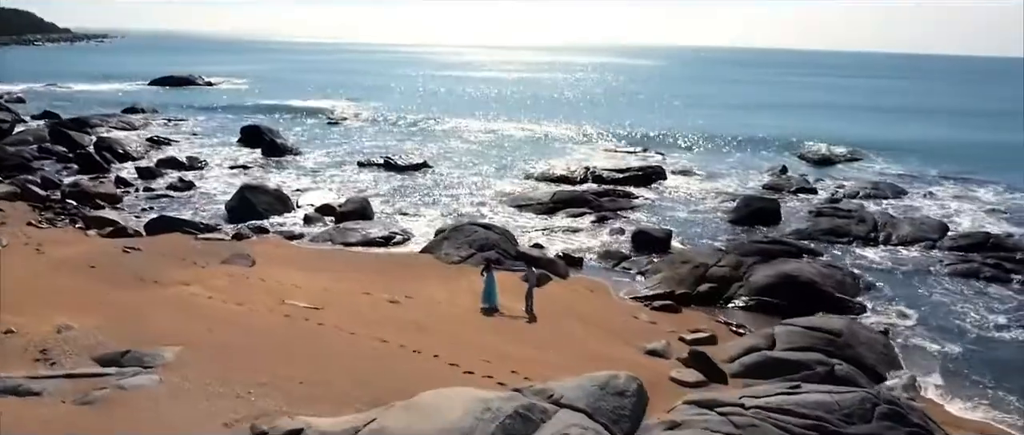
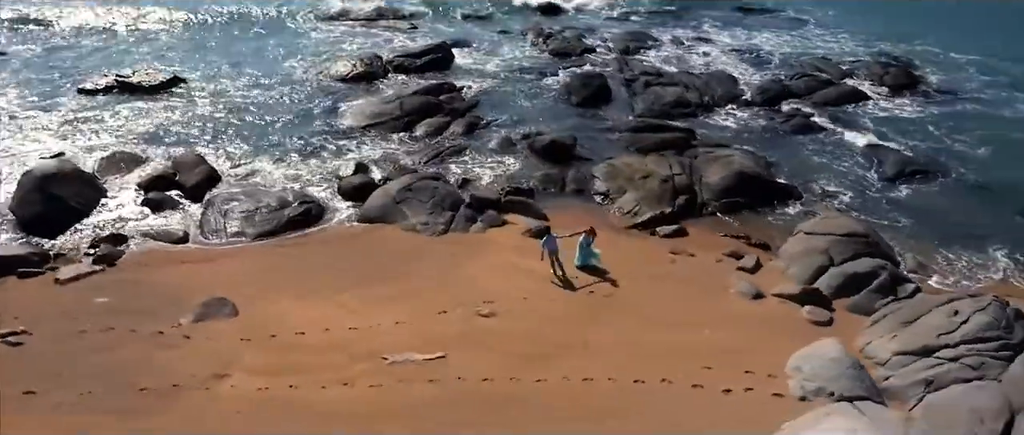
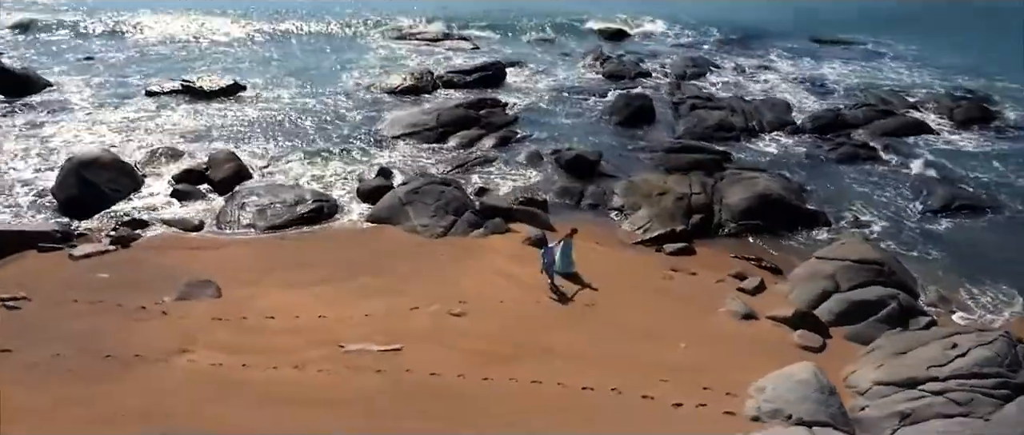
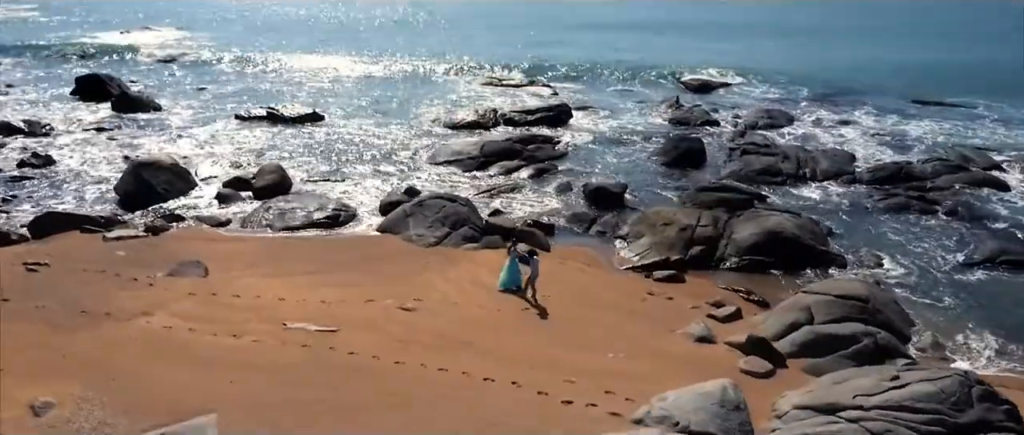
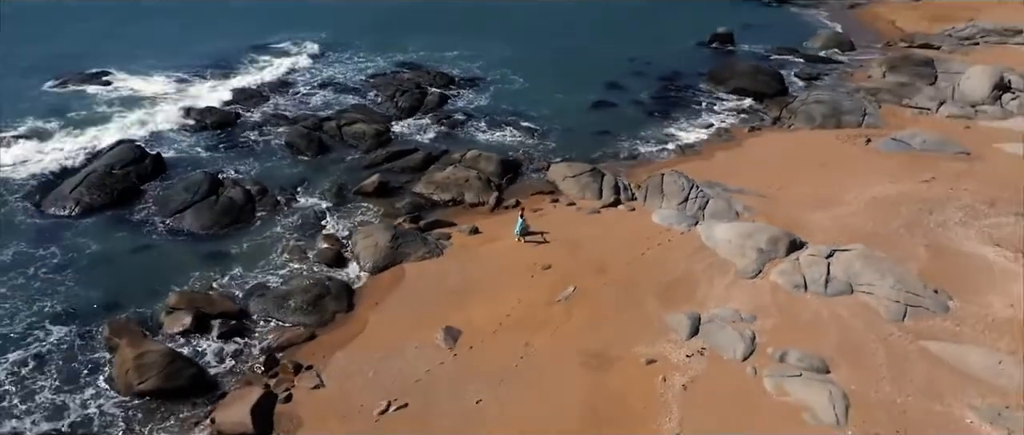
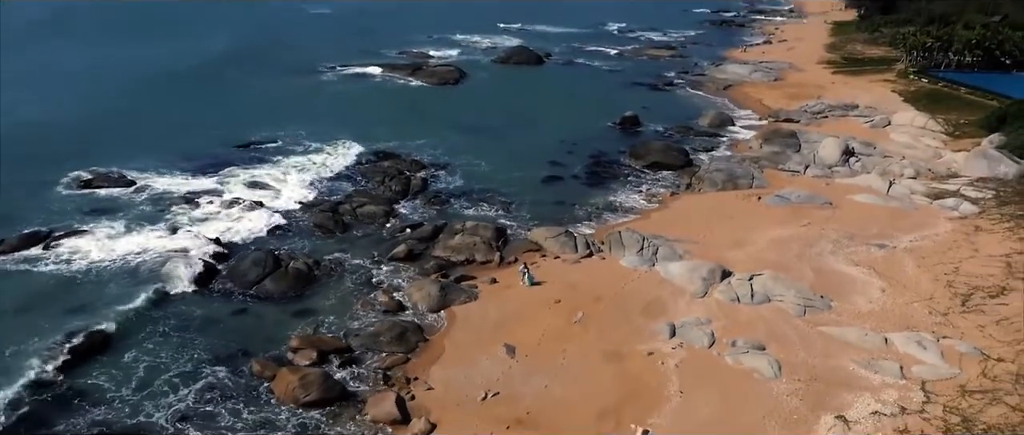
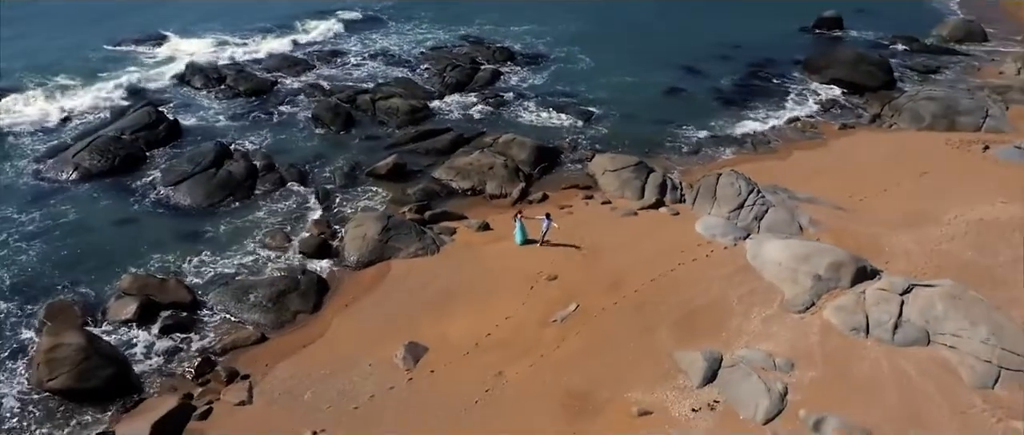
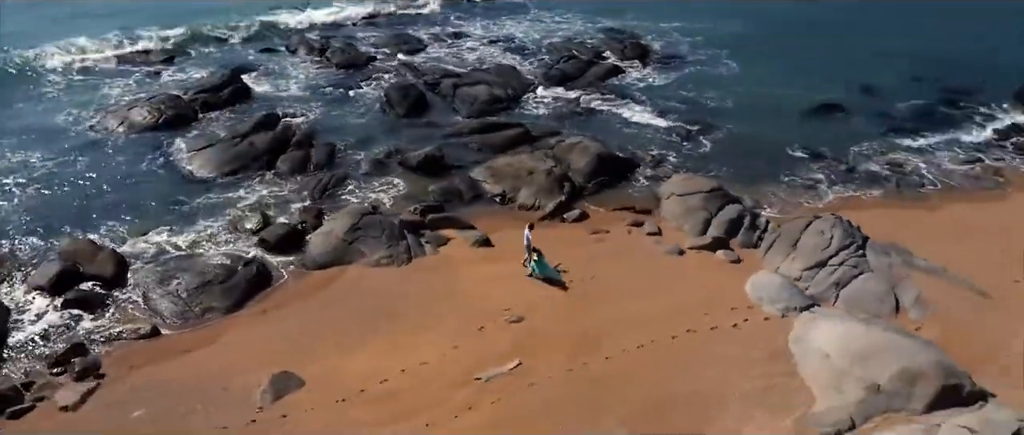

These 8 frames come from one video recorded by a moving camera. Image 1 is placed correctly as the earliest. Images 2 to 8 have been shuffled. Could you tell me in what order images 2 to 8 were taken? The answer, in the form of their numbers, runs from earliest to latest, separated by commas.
4, 3, 2, 8, 7, 5, 6
